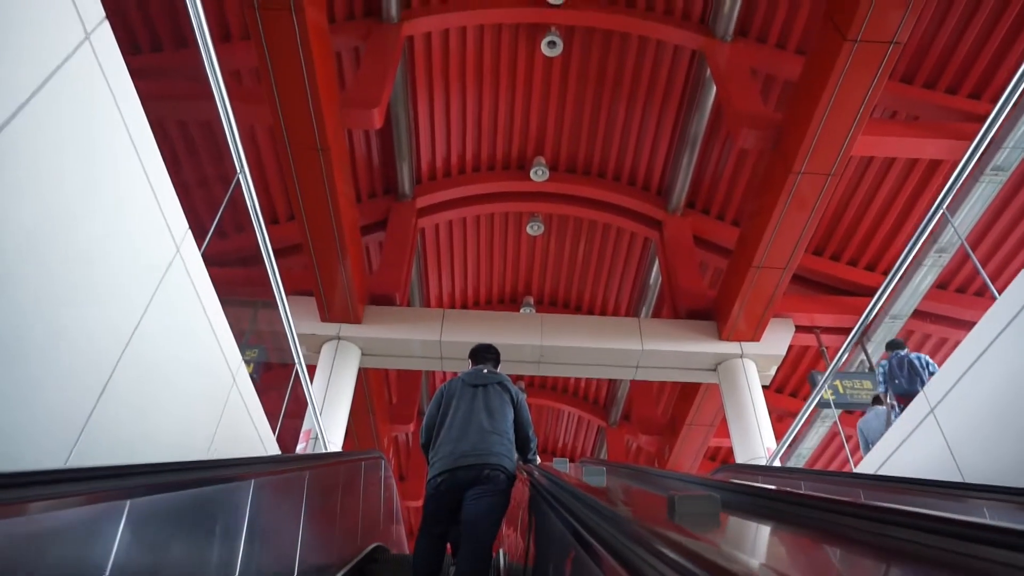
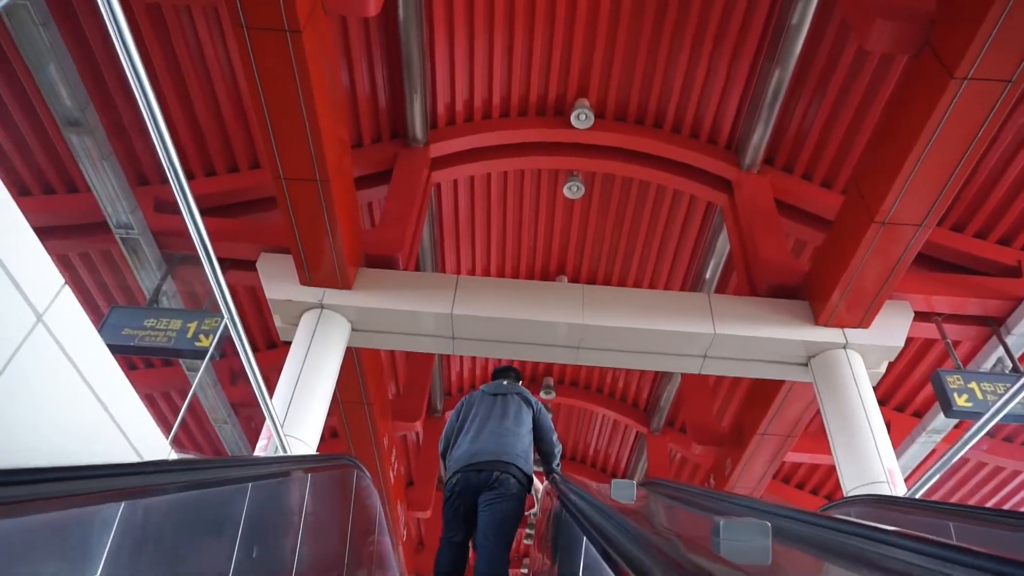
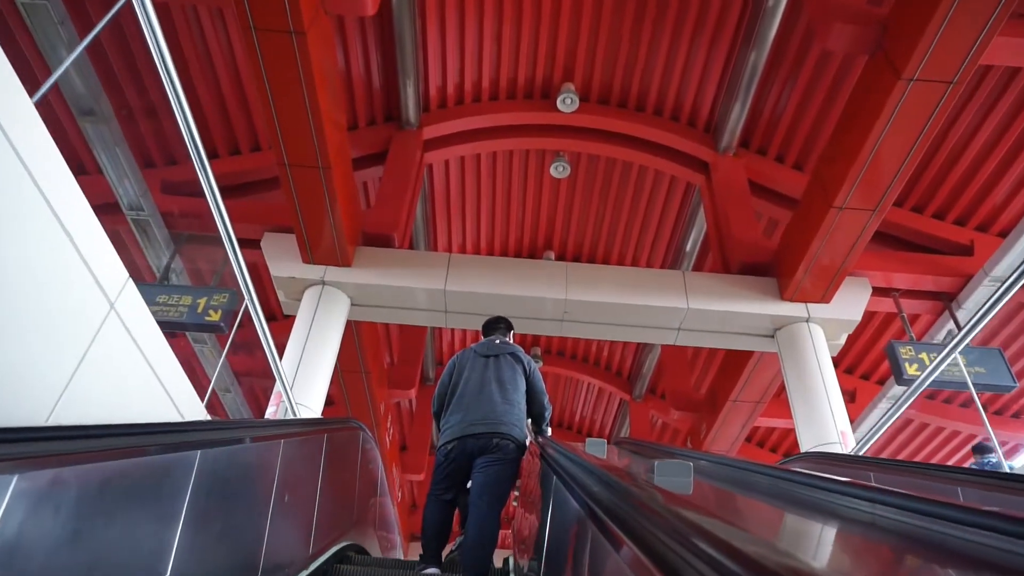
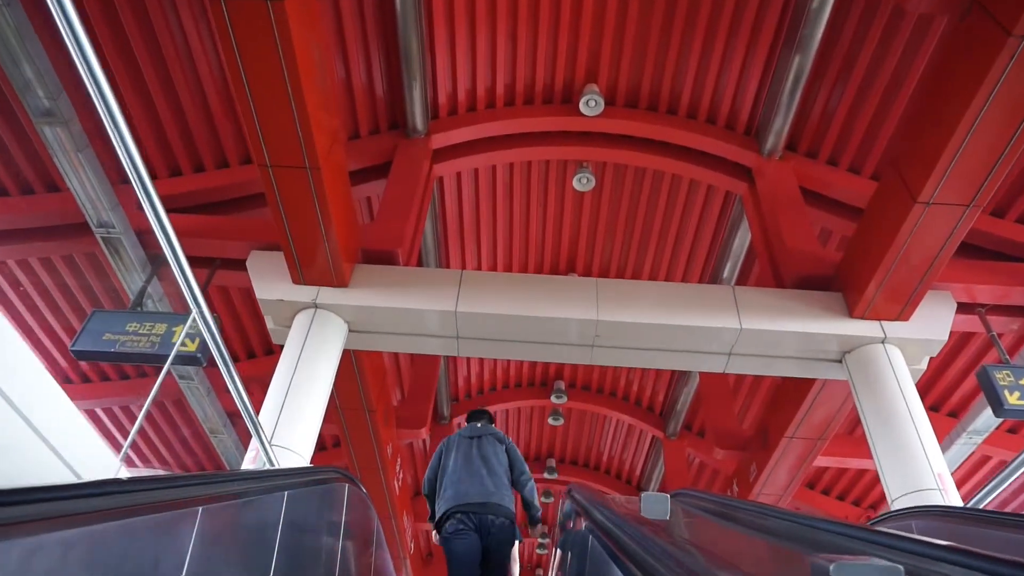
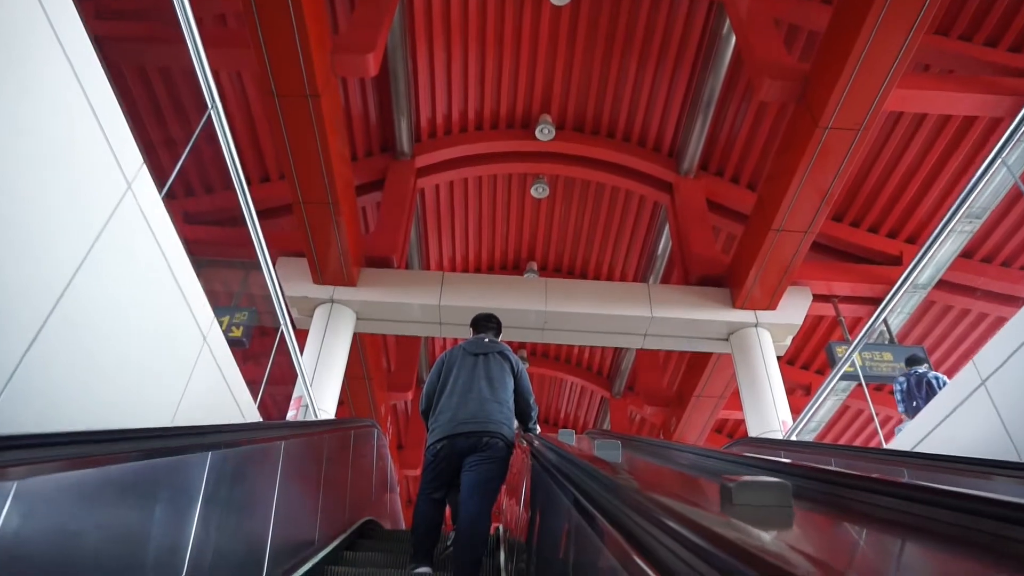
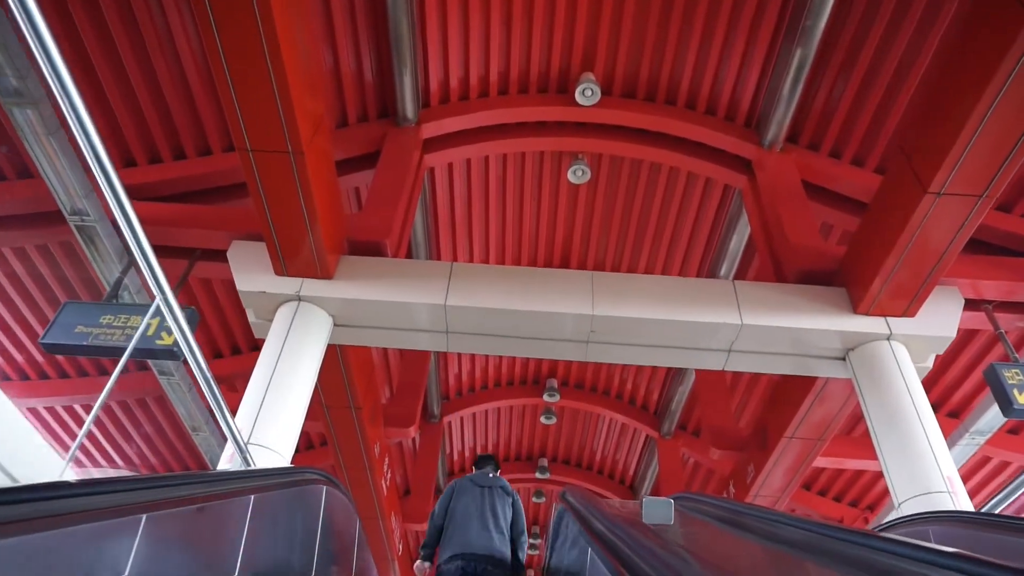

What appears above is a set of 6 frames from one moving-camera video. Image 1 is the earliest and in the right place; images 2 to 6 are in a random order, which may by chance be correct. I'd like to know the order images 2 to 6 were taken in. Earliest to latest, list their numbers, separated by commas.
5, 3, 2, 4, 6
